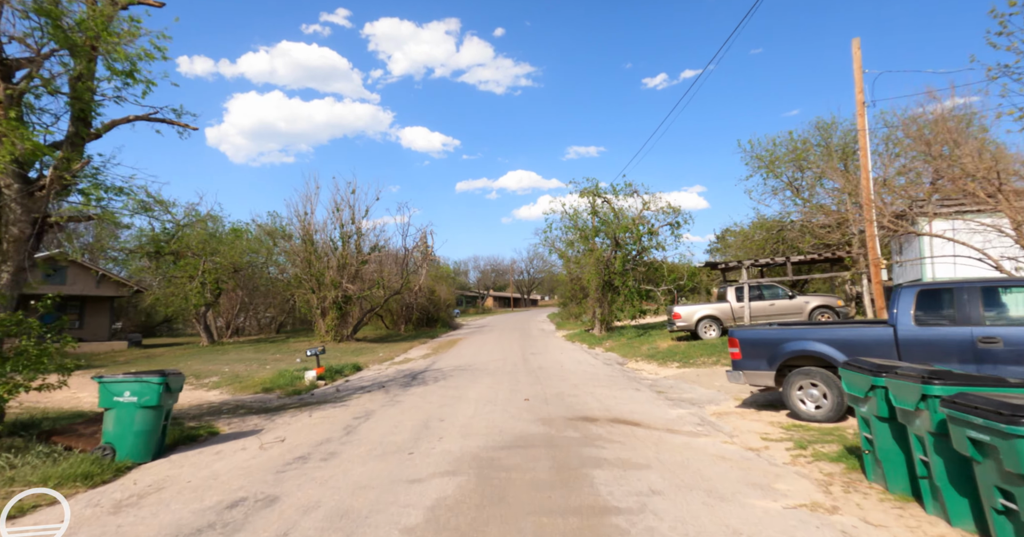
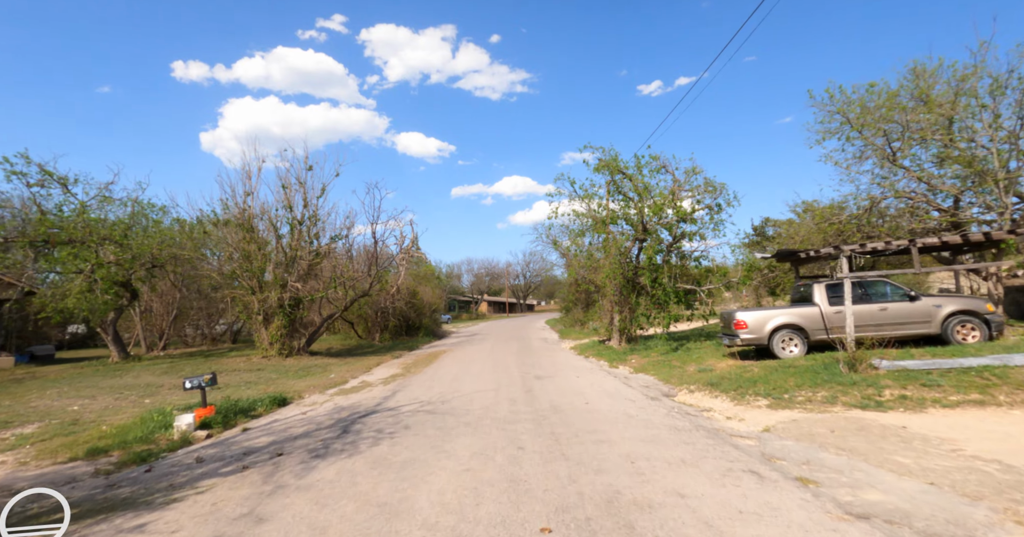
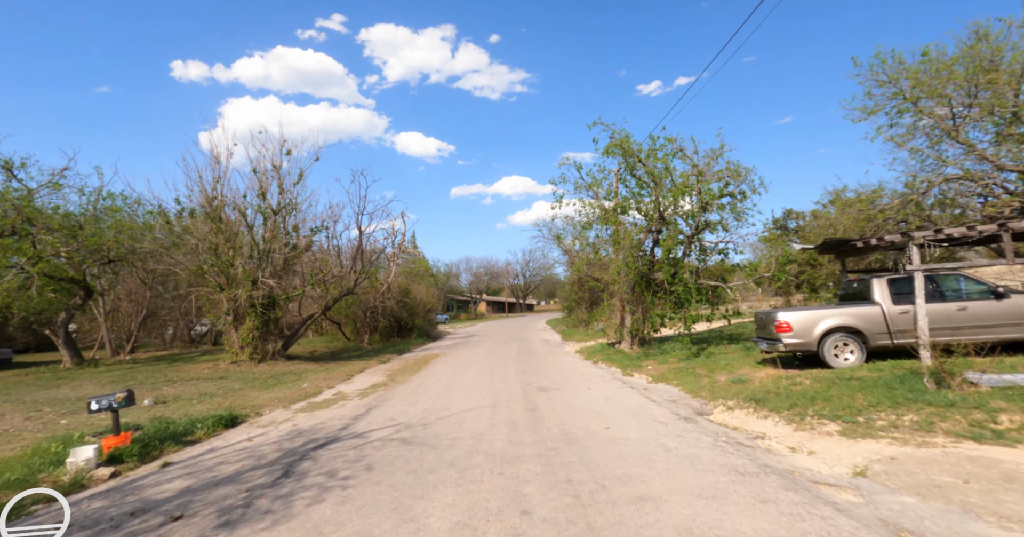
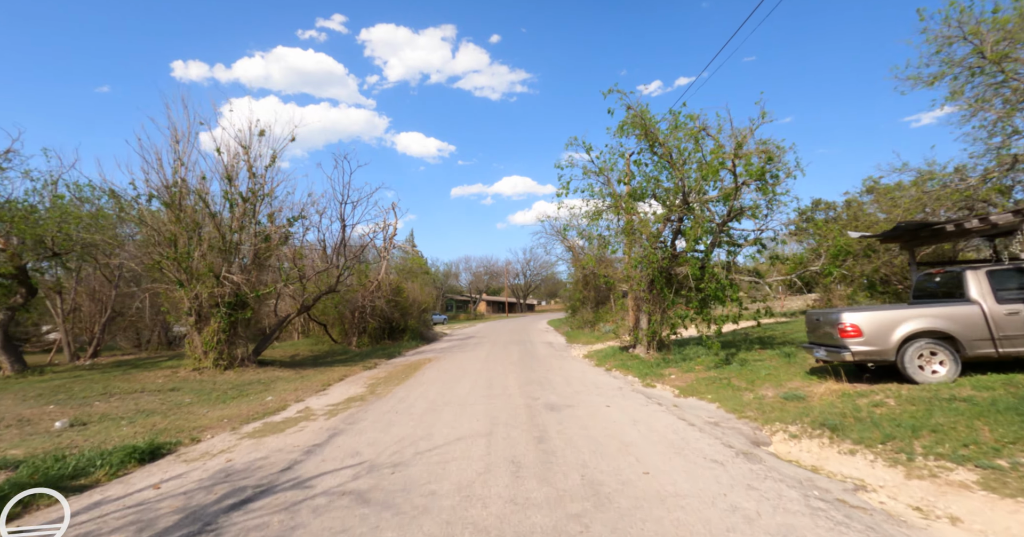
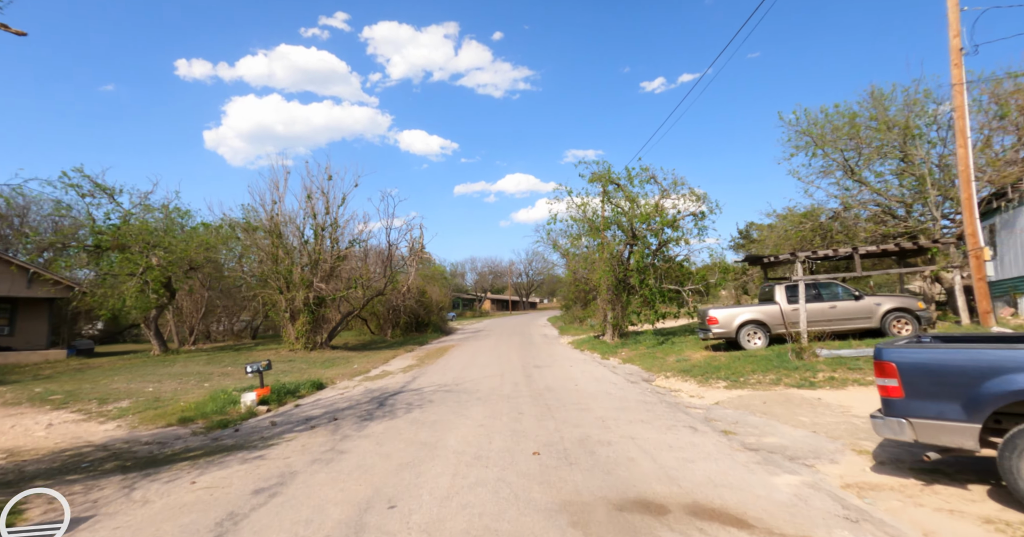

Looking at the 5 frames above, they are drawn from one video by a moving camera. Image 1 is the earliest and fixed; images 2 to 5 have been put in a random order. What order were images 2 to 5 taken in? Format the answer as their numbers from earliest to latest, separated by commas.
5, 2, 3, 4
